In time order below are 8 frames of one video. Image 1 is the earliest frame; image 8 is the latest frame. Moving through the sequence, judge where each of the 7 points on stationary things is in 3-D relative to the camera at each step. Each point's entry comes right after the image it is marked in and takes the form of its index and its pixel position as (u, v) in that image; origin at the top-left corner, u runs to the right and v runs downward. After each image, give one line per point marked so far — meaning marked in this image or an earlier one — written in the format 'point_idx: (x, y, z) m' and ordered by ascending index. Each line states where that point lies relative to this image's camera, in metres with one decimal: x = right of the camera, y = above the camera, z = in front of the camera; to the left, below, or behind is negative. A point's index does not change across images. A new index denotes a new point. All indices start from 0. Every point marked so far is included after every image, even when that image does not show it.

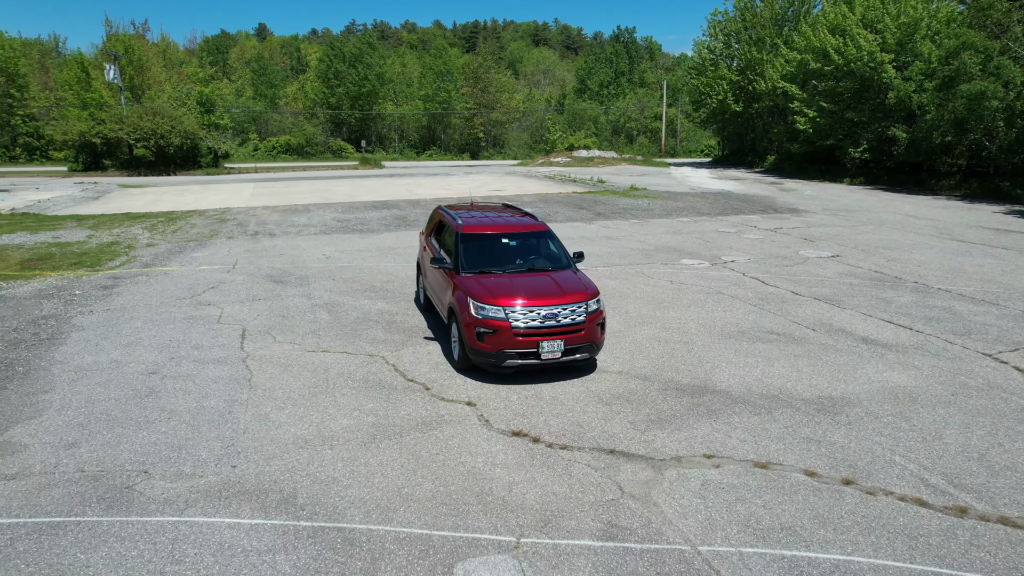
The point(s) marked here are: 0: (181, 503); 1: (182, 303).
0: (-2.6, -1.7, +5.0) m
1: (-5.4, -0.3, +10.5) m
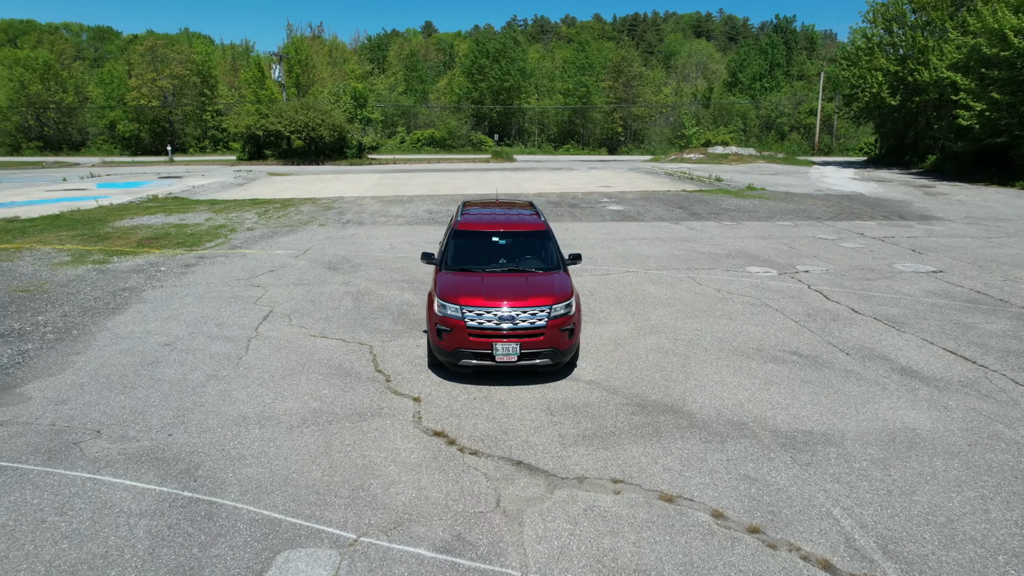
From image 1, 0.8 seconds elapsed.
0: (-3.5, -1.5, +5.6) m
1: (-4.9, +0.1, +11.6) m
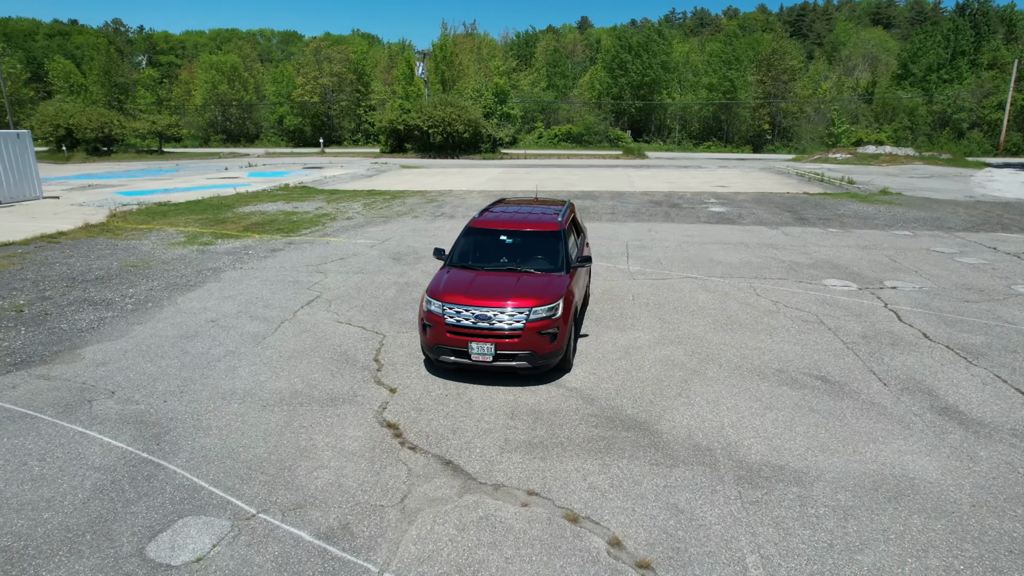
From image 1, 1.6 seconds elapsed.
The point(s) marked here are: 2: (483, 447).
0: (-4.1, -1.3, +6.4) m
1: (-4.0, +0.4, +12.5) m
2: (-0.3, -1.4, +5.9) m
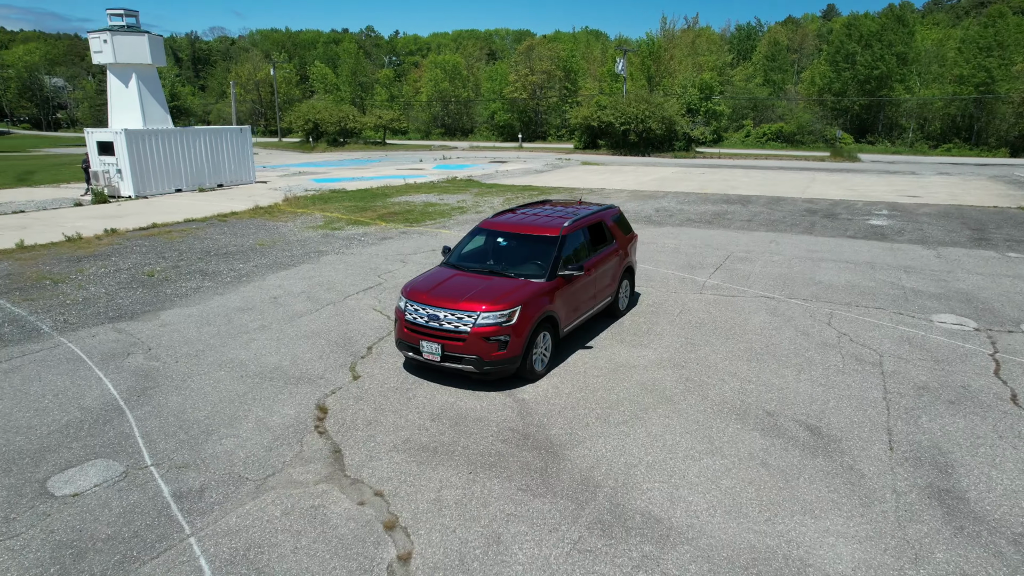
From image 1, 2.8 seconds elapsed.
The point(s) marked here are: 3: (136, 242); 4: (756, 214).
0: (-4.7, -1.0, +7.7) m
1: (-2.5, +0.6, +13.5) m
2: (-1.3, -1.4, +6.1) m
3: (-8.3, +1.0, +14.2) m
4: (+6.9, +2.1, +18.3) m
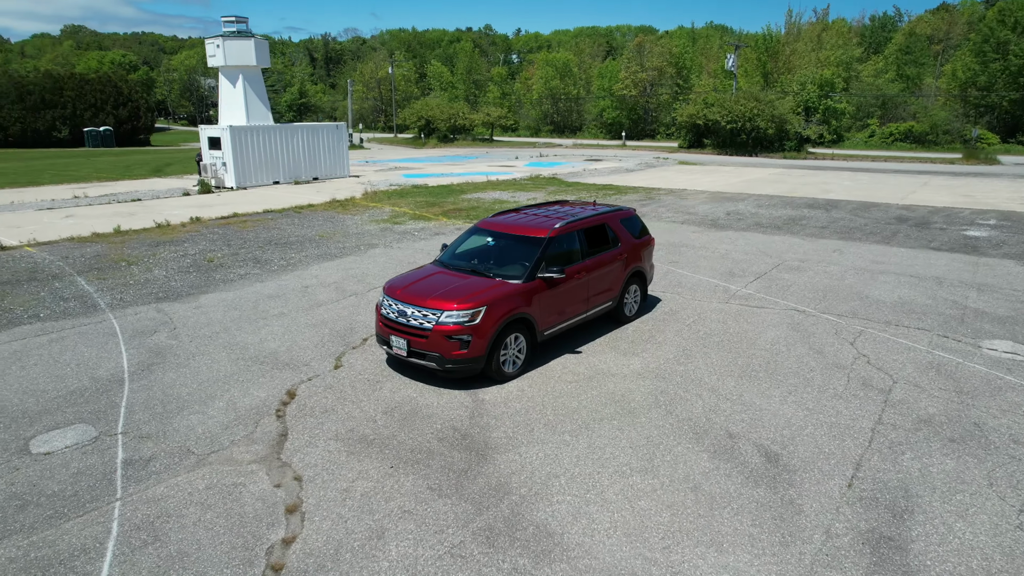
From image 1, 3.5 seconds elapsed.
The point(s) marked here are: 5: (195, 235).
0: (-4.9, -0.8, +8.5) m
1: (-1.7, +0.7, +13.8) m
2: (-1.8, -1.4, +6.3) m
3: (-7.2, +1.4, +15.5) m
4: (+8.5, +1.8, +16.9) m
5: (-7.3, +1.2, +15.0) m
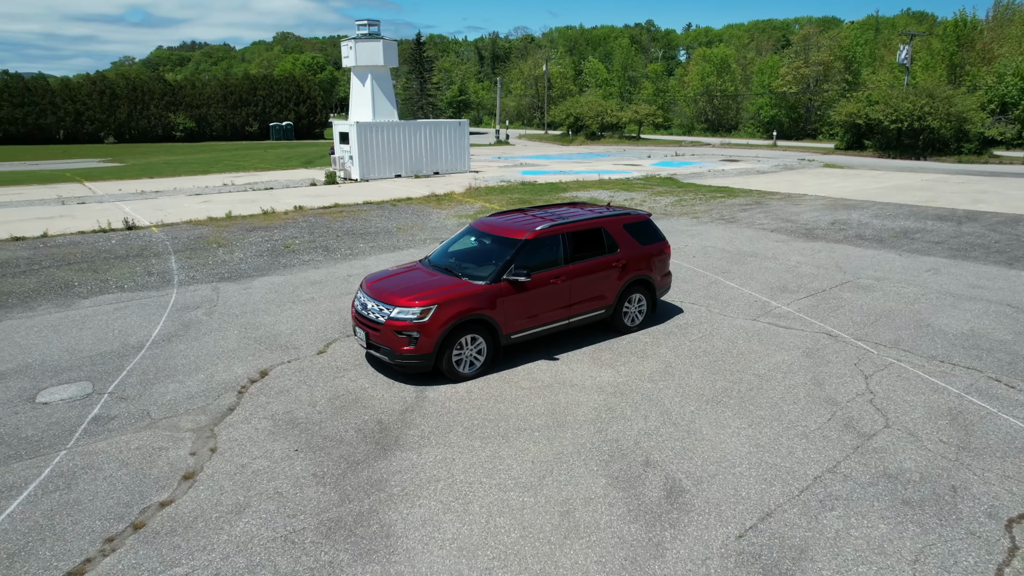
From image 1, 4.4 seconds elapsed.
0: (-5.0, -0.4, +9.7) m
1: (-0.5, +0.8, +14.0) m
2: (-2.6, -1.3, +6.8) m
3: (-5.4, +1.8, +17.0) m
4: (+10.2, +1.2, +14.6) m
5: (-5.7, +1.7, +16.5) m
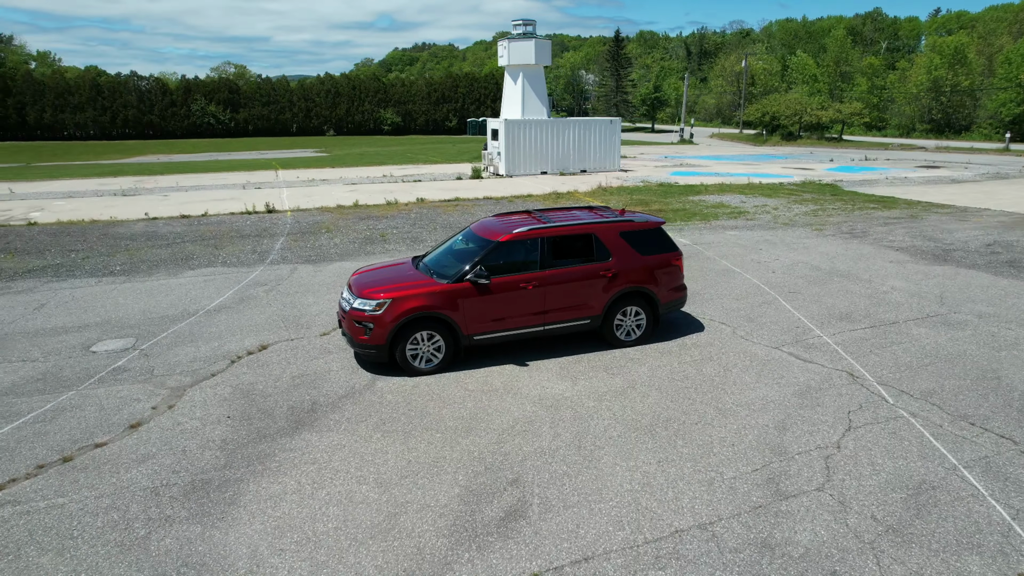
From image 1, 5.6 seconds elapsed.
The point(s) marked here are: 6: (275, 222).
0: (-4.6, -0.1, +11.1) m
1: (+1.1, +0.8, +13.8) m
2: (-3.2, -1.1, +7.6) m
3: (-2.6, +2.1, +18.1) m
4: (+11.4, +0.3, +11.2) m
5: (-3.0, +2.0, +17.7) m
6: (-6.1, +1.7, +16.6) m
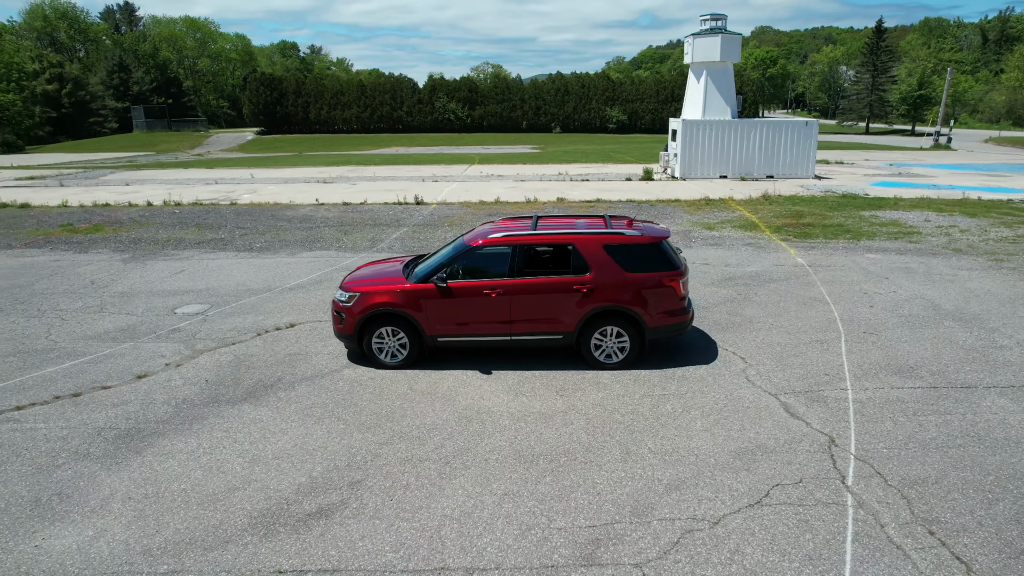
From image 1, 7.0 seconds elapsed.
0: (-3.5, +0.2, +12.3) m
1: (+2.8, +0.5, +12.9) m
2: (-3.5, -0.8, +8.7) m
3: (+1.0, +2.2, +18.2) m
4: (+11.5, -0.9, +6.9) m
5: (+0.5, +2.1, +18.0) m
6: (-2.8, +2.1, +18.0) m
